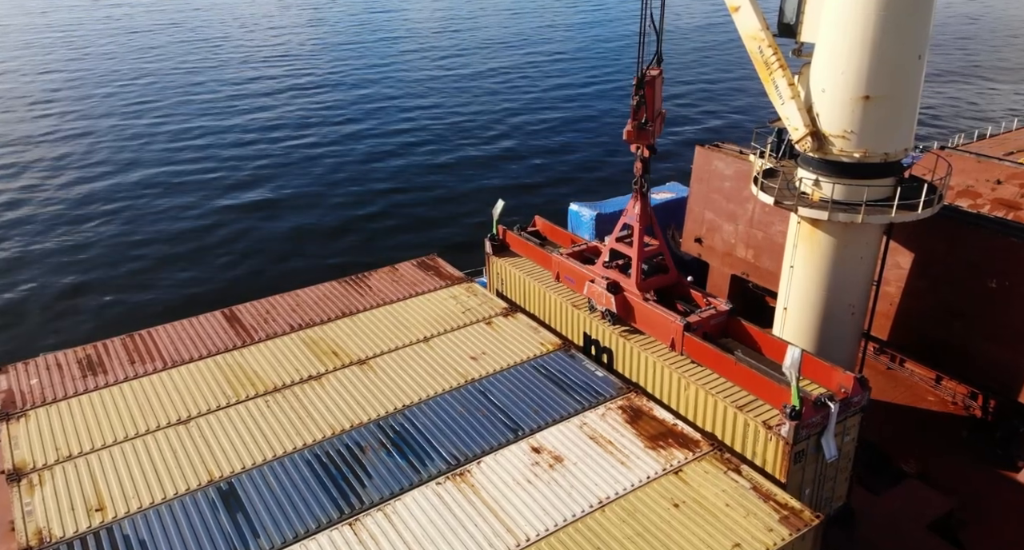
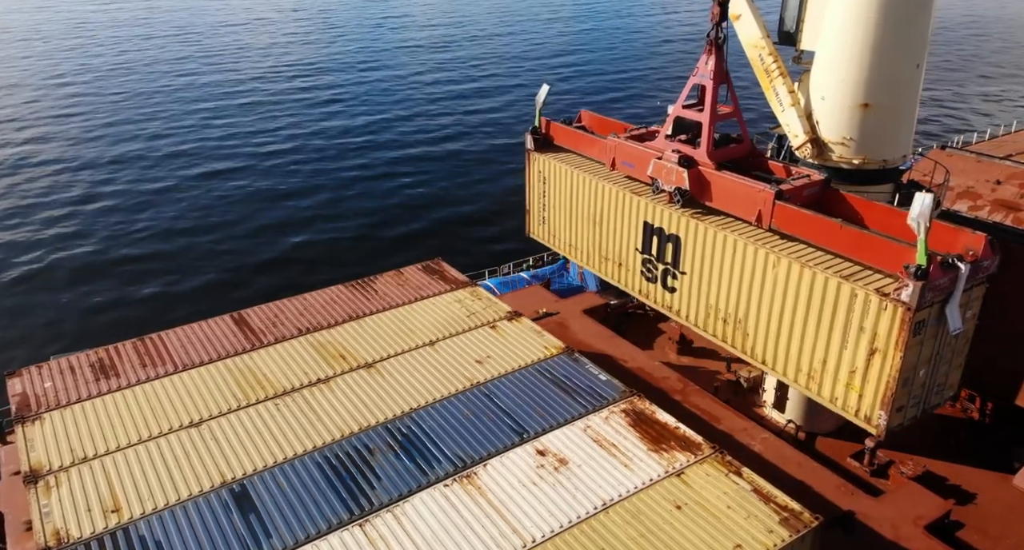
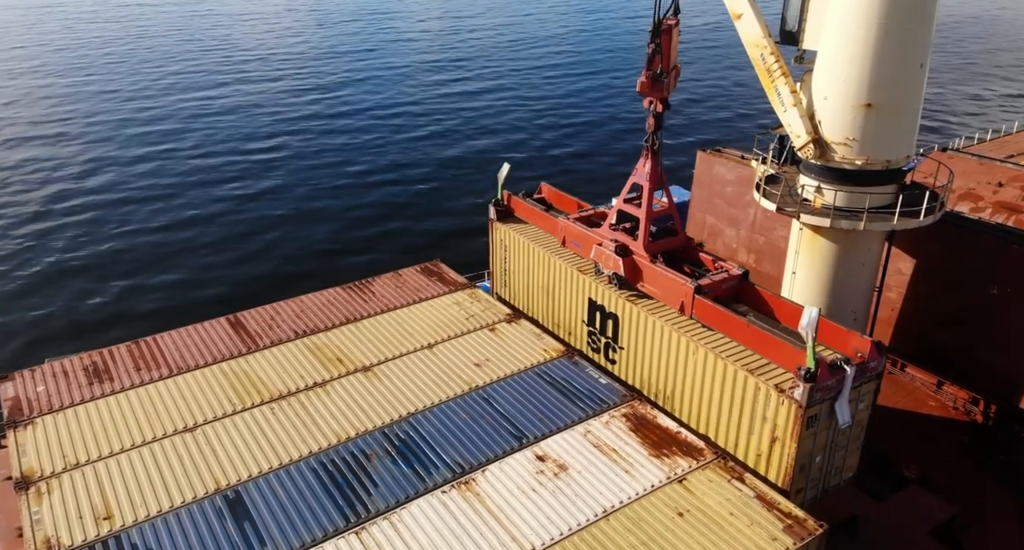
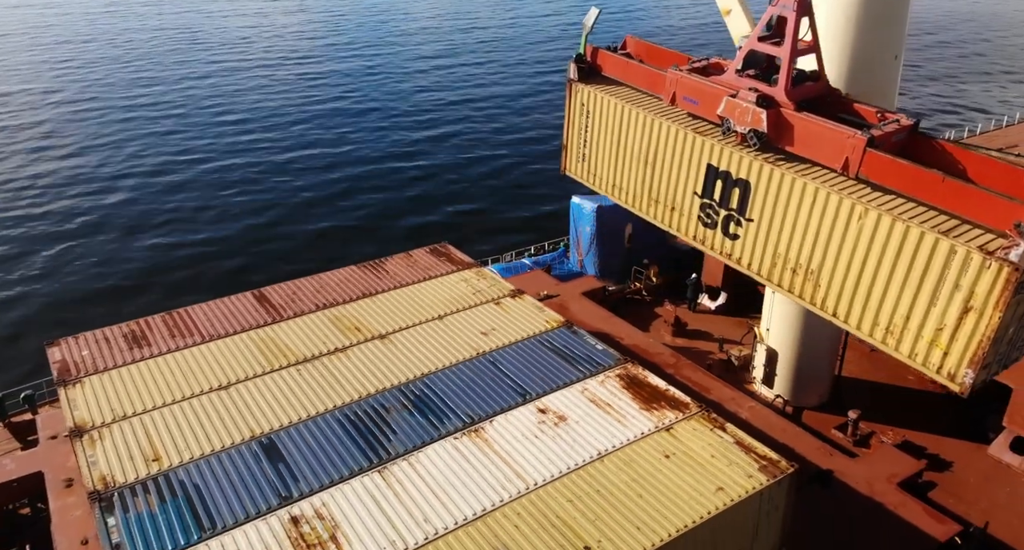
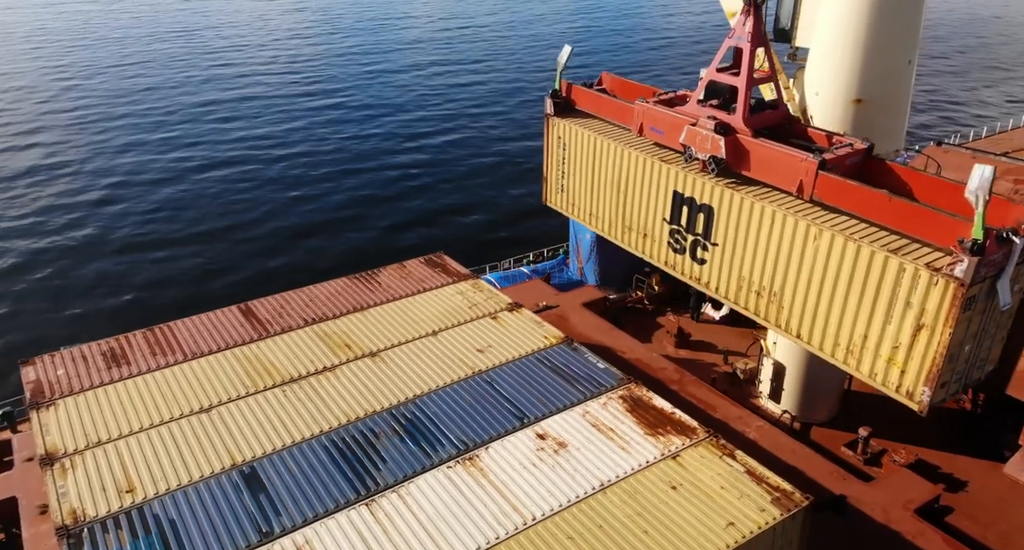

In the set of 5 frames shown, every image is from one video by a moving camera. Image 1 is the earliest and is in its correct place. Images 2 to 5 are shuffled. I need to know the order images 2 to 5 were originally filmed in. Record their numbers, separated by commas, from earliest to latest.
3, 2, 5, 4
